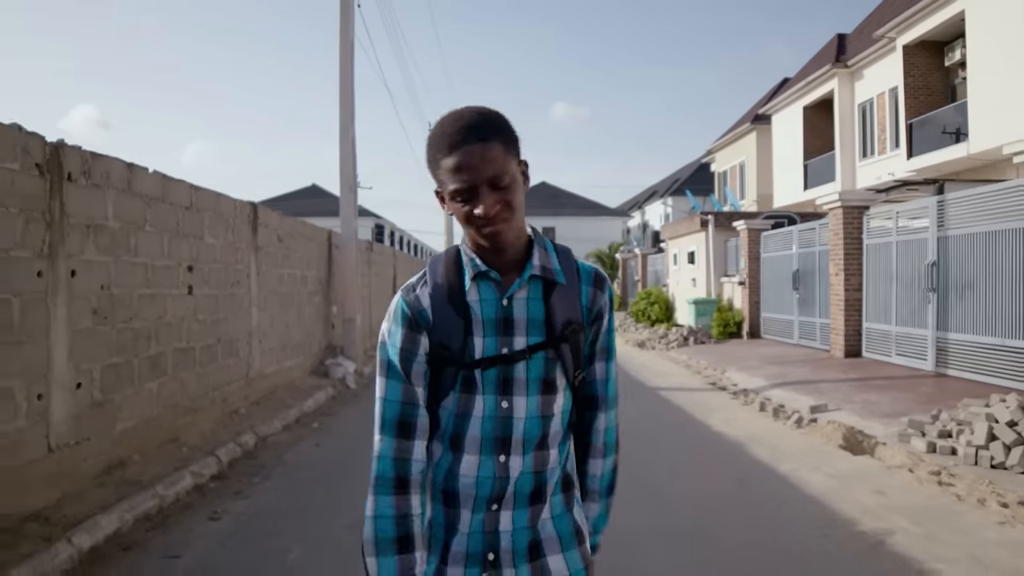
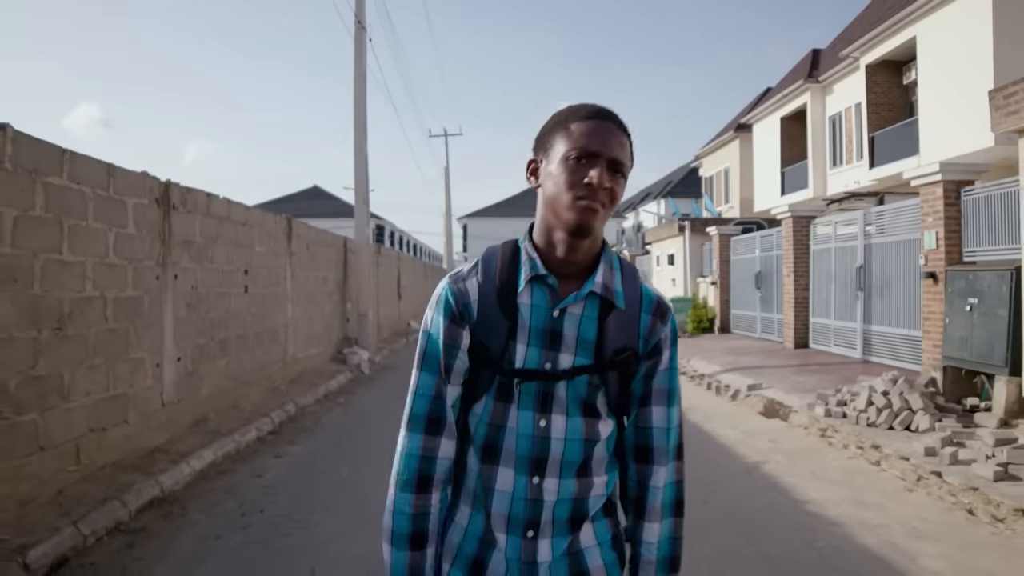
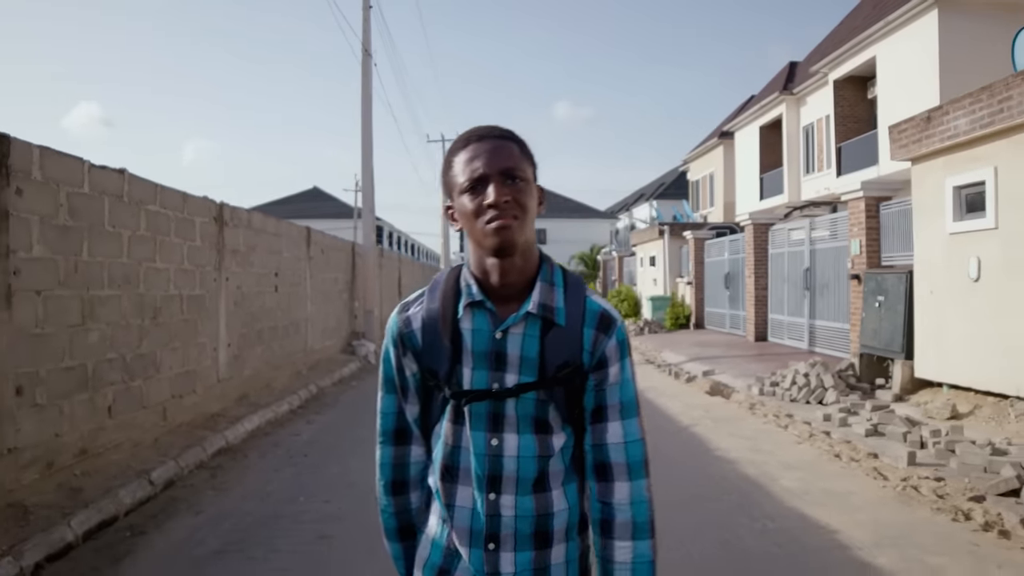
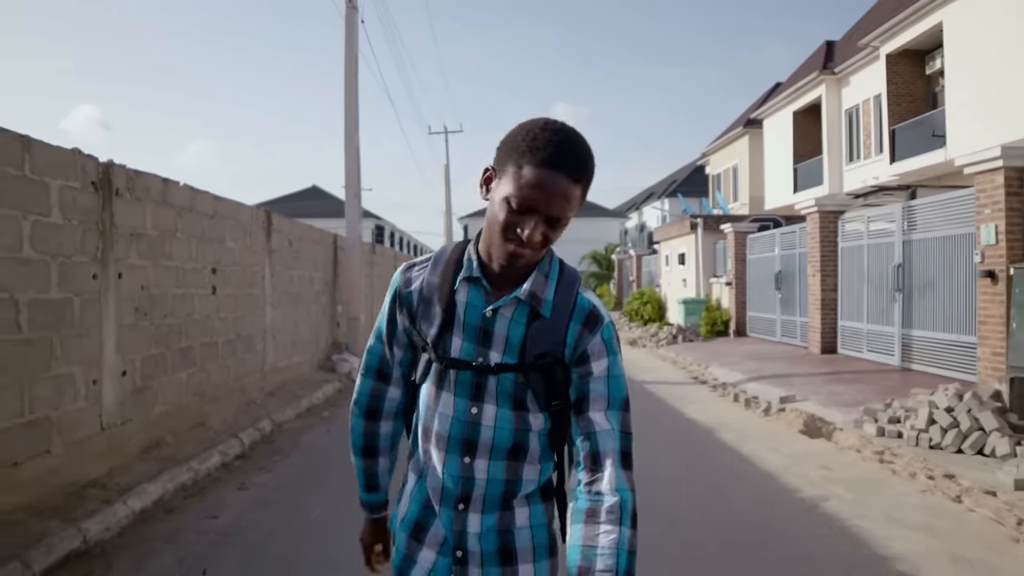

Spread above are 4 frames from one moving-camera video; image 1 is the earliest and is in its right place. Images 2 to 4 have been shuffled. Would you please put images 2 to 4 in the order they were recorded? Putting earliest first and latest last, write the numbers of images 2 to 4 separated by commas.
4, 2, 3
